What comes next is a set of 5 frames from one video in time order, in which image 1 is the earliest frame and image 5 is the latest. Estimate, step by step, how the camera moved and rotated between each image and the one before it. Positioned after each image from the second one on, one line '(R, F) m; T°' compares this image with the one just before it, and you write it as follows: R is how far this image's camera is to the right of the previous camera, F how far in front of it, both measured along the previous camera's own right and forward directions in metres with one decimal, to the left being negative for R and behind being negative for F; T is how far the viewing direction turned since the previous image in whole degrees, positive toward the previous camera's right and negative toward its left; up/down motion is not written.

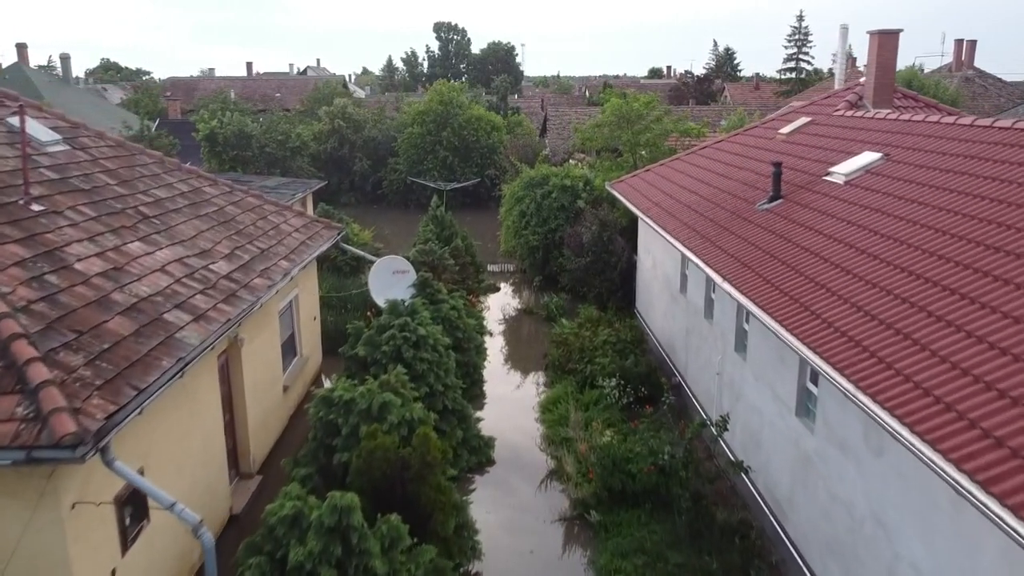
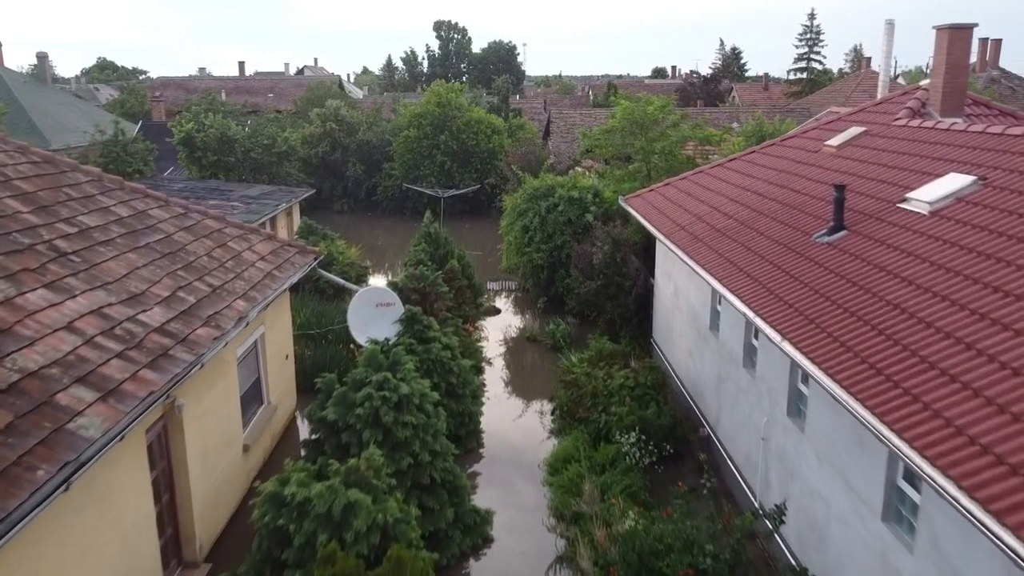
(0.0, +1.7) m; 0°
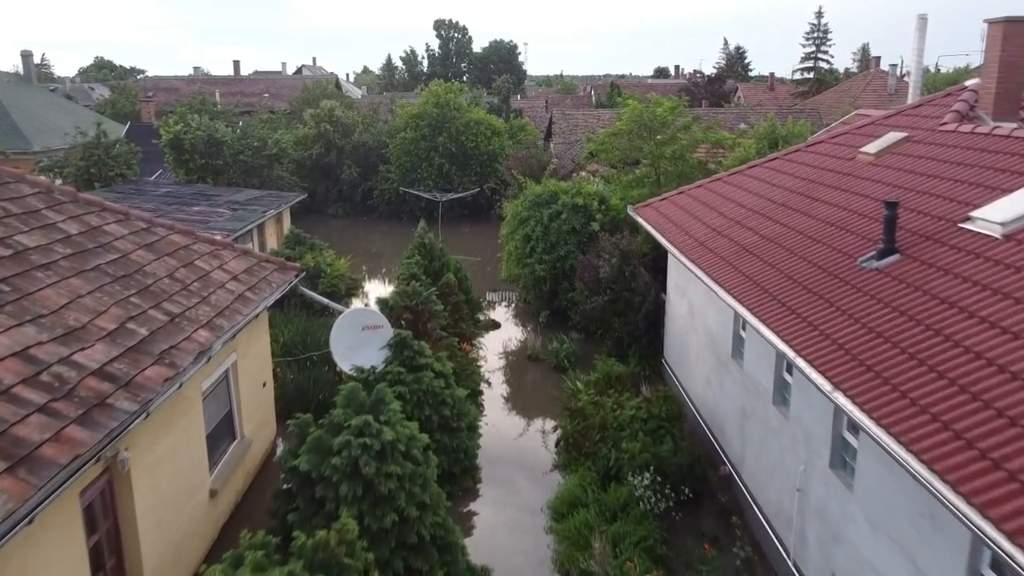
(0.0, +1.0) m; 0°
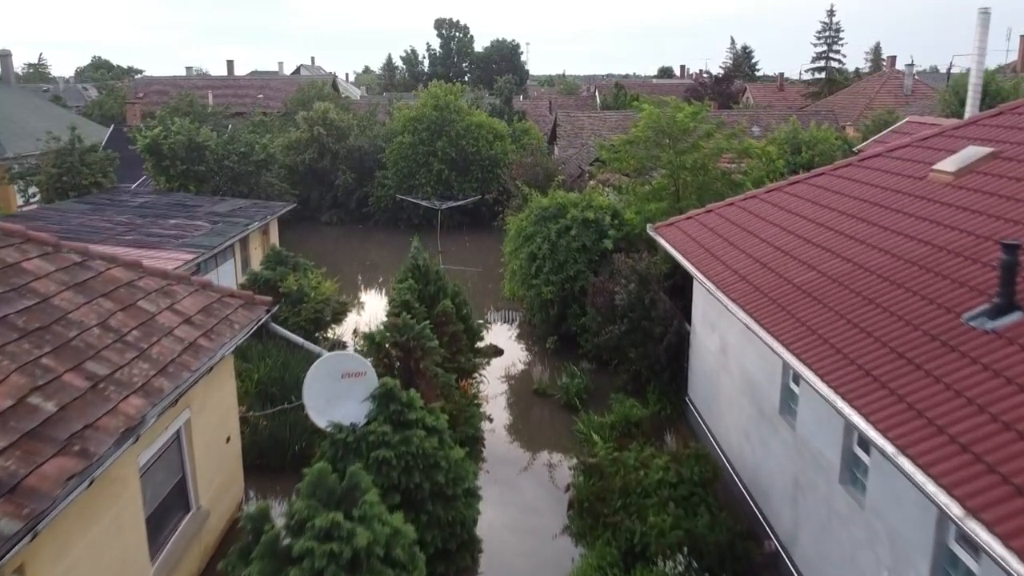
(-0.1, +1.5) m; 0°
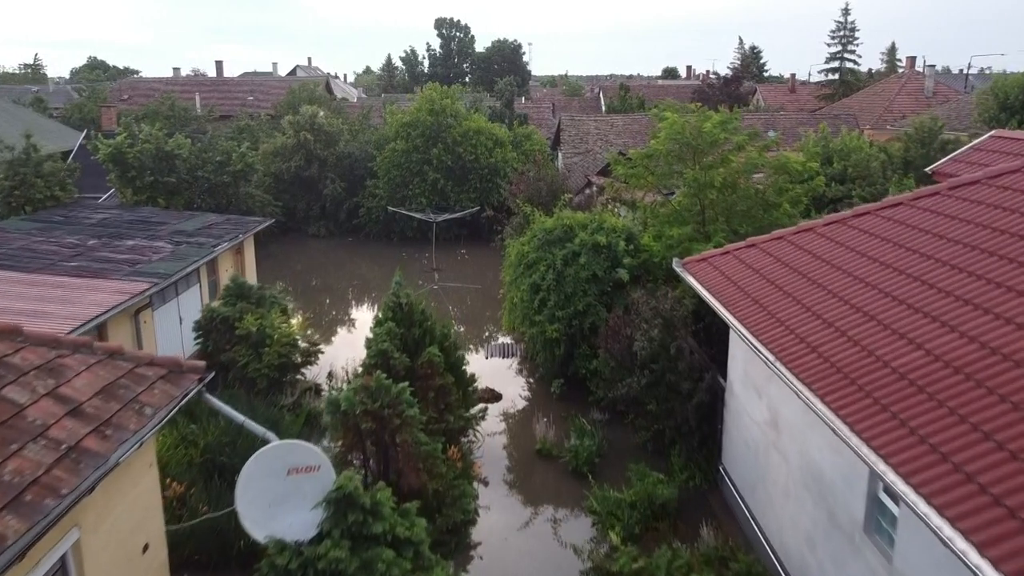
(0.0, +1.9) m; 0°
